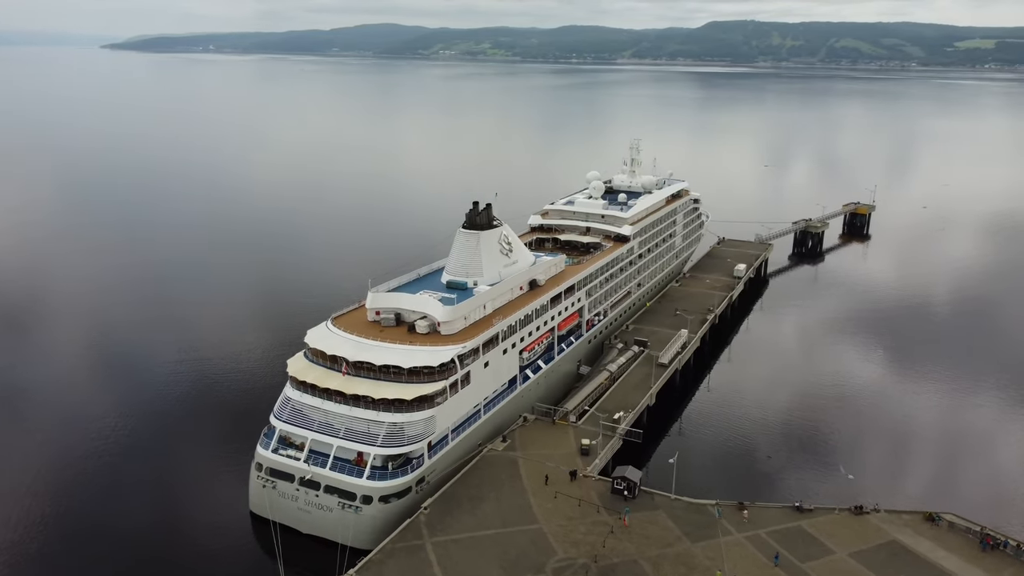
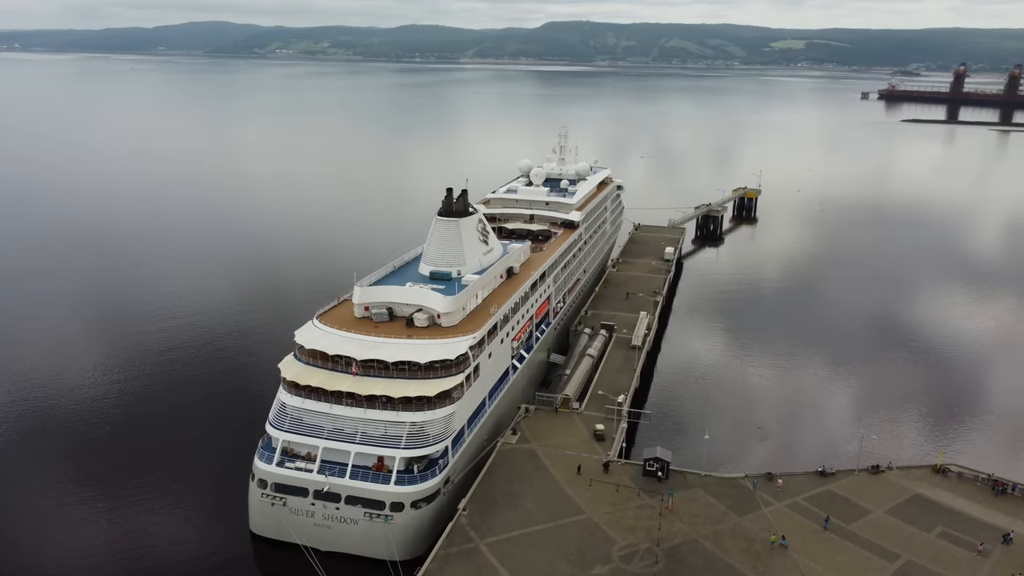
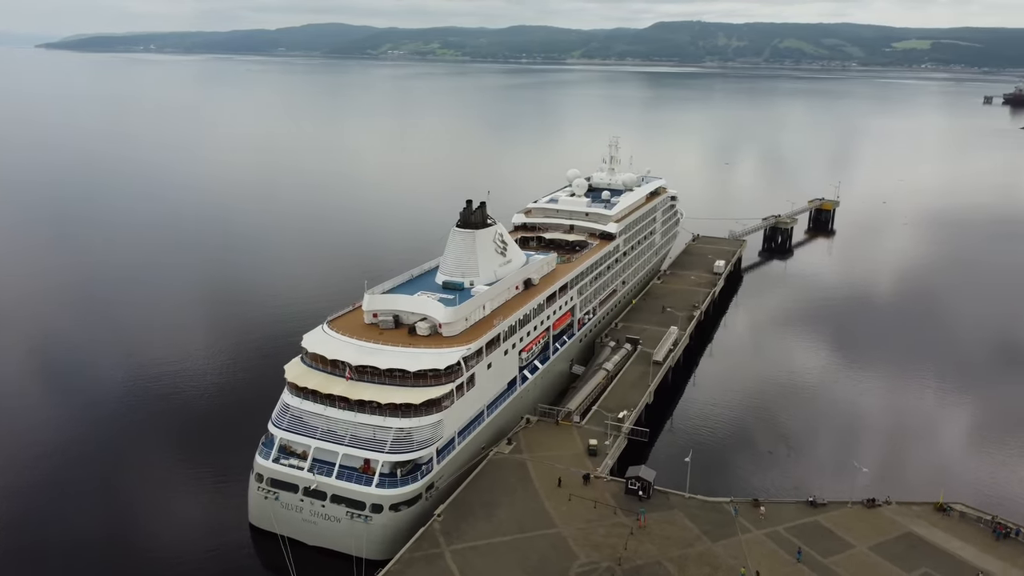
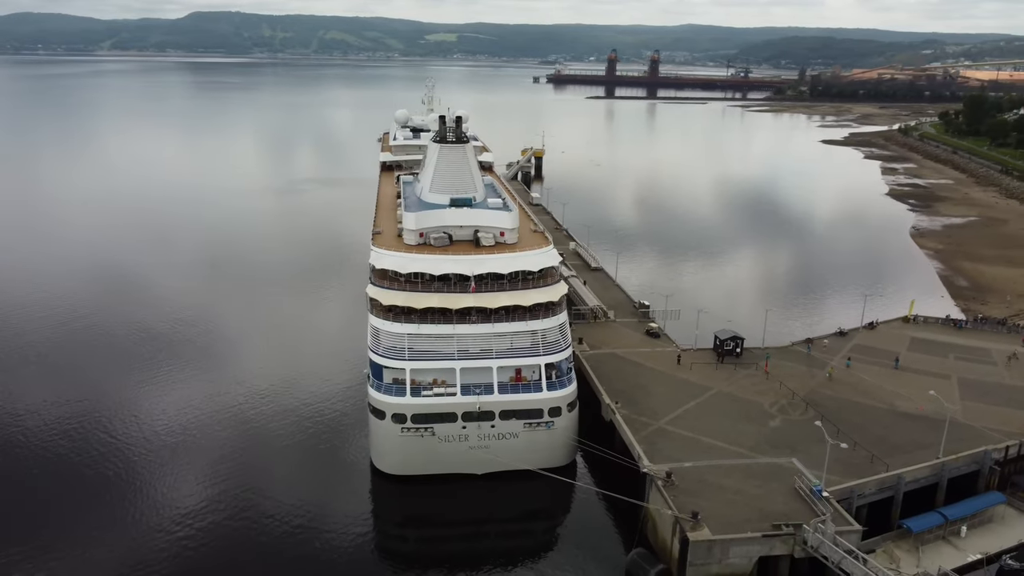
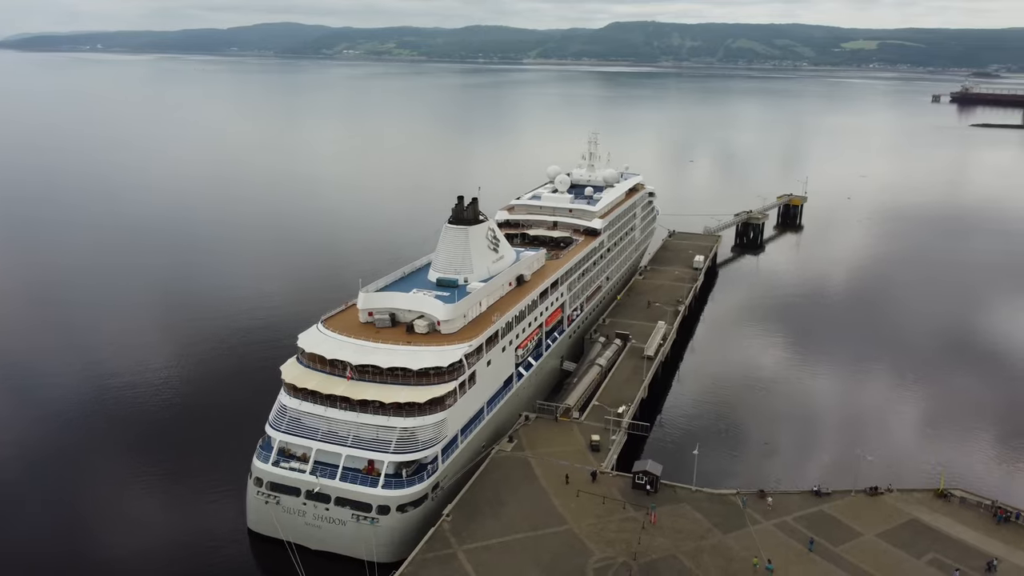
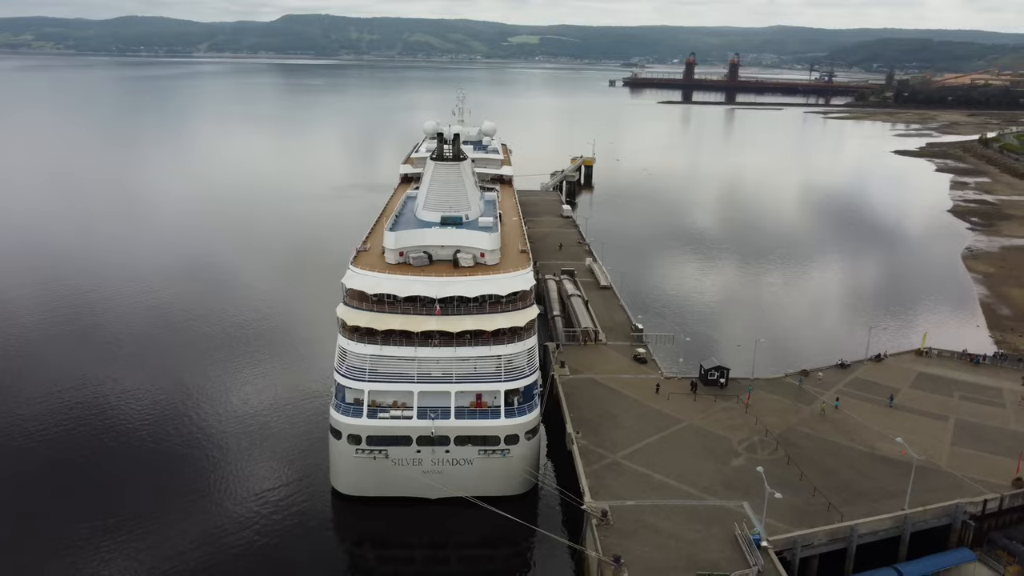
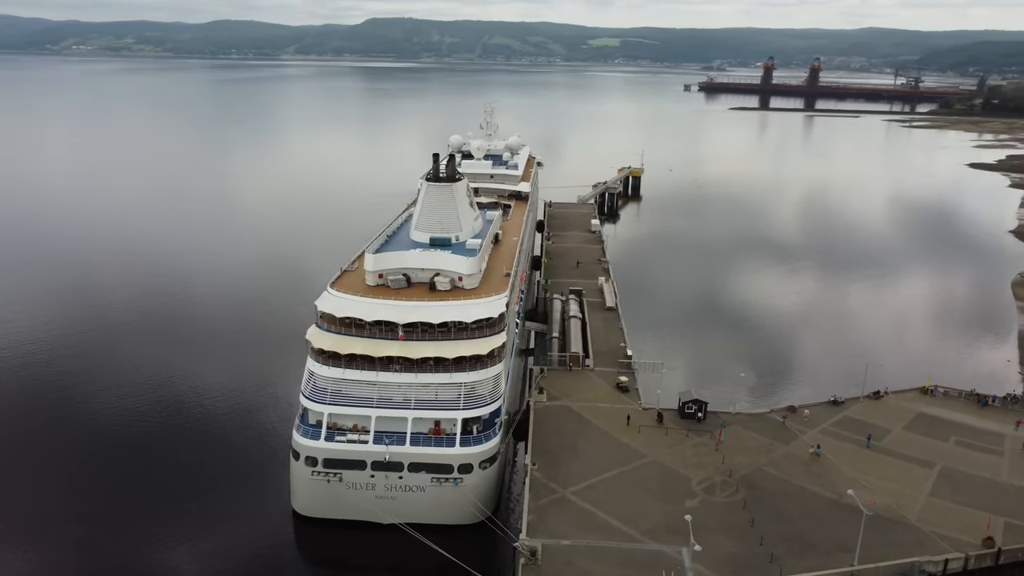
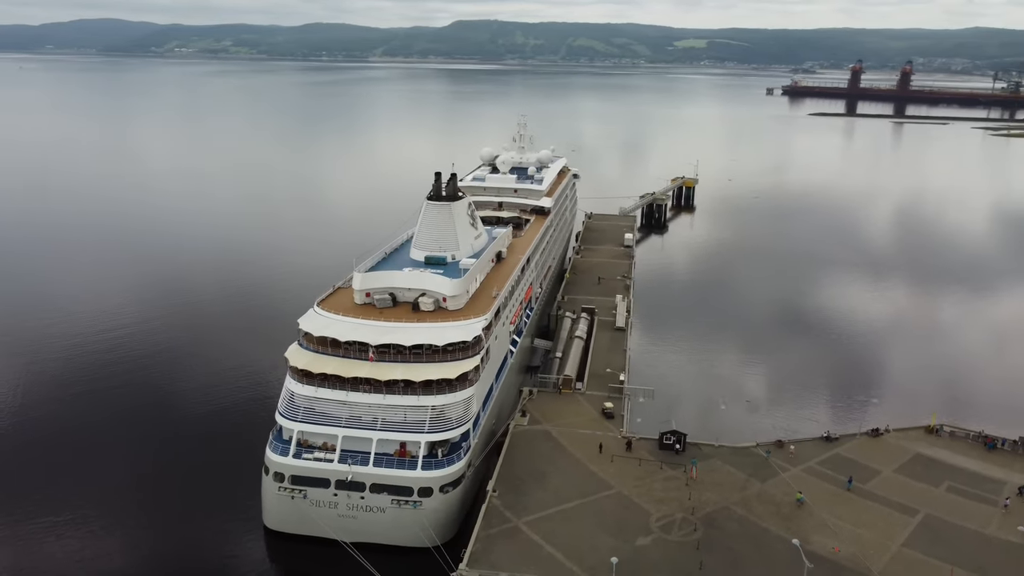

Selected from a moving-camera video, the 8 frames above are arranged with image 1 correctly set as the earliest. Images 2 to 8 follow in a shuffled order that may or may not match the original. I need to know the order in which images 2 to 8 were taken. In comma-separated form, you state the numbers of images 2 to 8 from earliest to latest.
3, 5, 2, 8, 7, 6, 4
